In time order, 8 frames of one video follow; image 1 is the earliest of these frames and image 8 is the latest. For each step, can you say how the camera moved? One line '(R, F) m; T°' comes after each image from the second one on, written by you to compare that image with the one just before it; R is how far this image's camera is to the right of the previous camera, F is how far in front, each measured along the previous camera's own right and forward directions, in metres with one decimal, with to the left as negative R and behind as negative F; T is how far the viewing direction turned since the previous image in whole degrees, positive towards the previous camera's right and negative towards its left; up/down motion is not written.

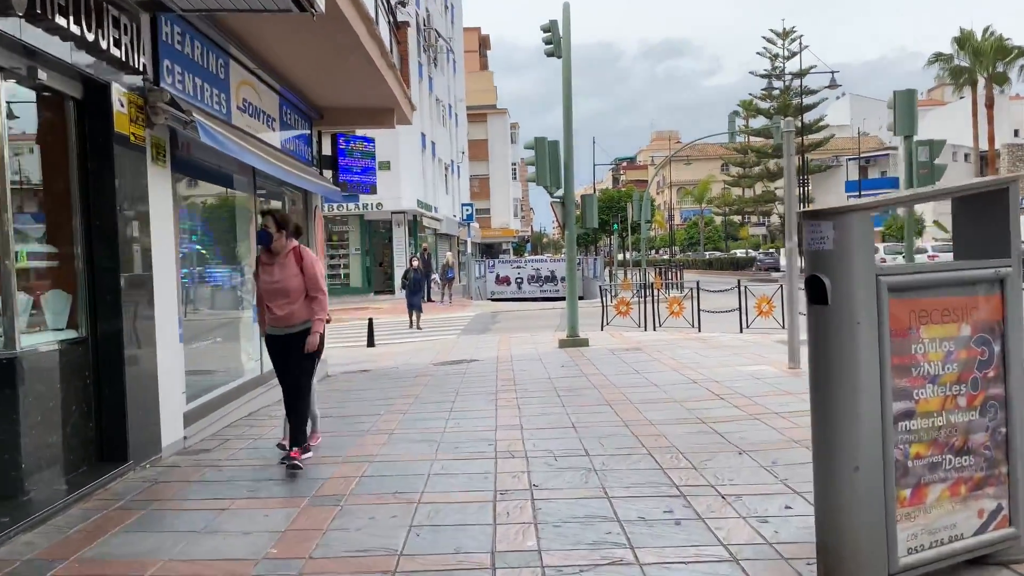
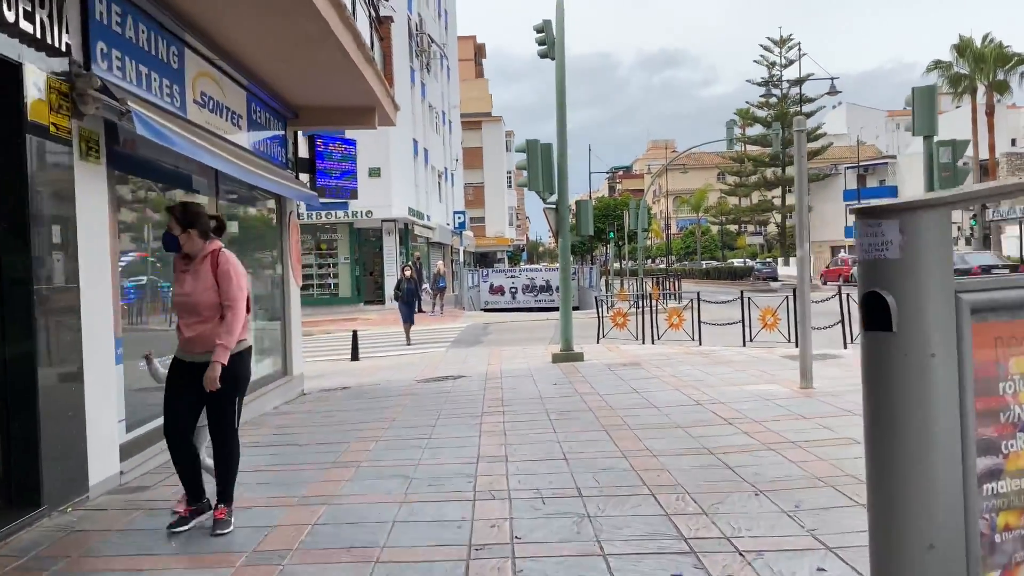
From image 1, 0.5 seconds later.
(+0.1, +0.7) m; 0°
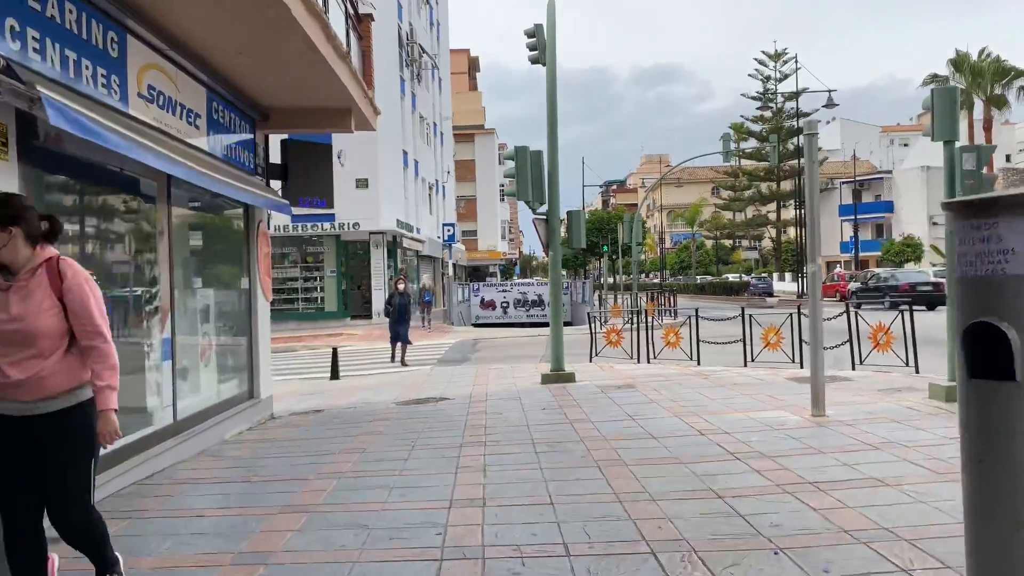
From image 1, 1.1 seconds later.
(+0.1, +0.7) m; 0°
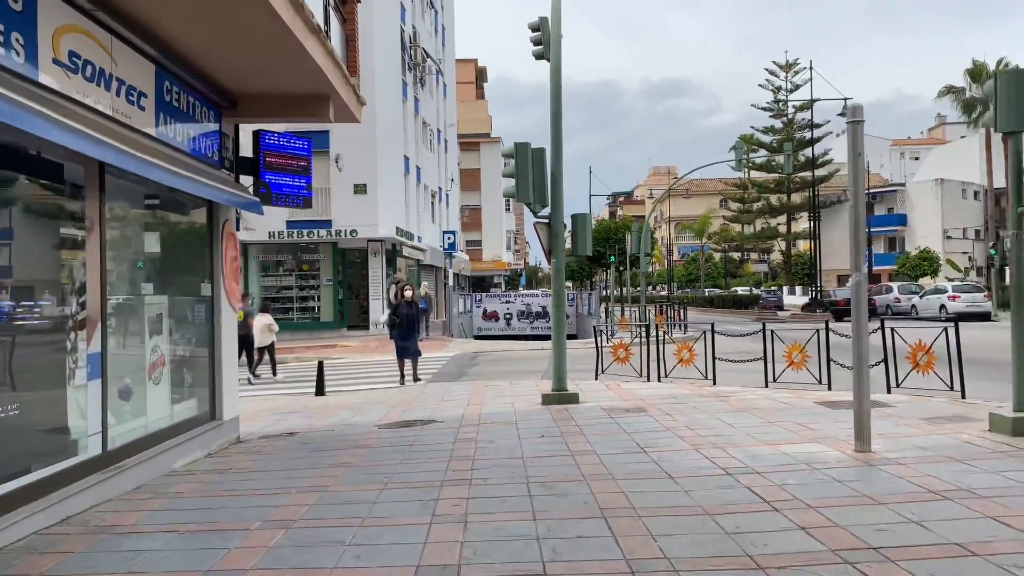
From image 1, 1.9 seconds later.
(+0.1, +1.1) m; 0°
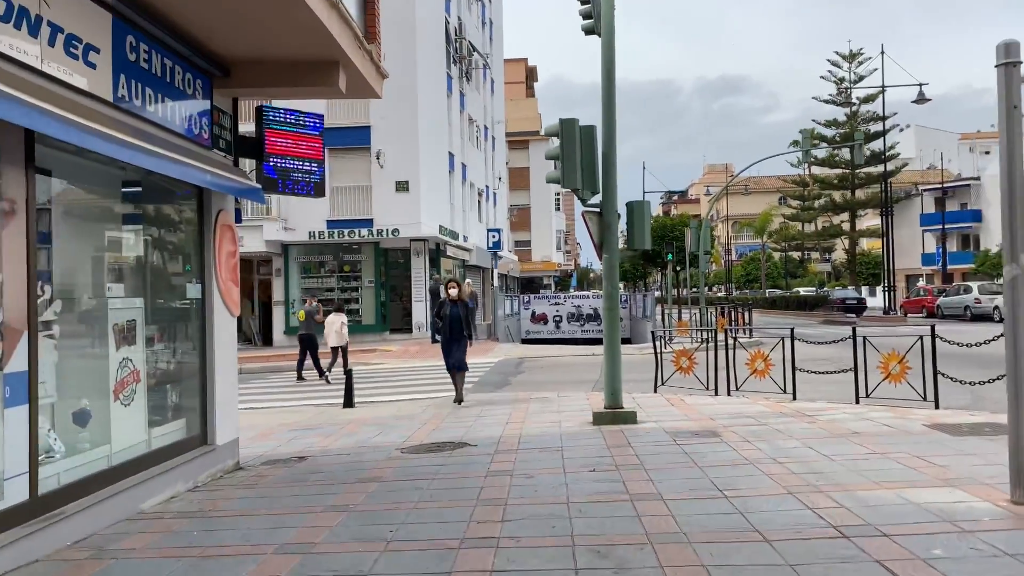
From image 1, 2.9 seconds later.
(+0.1, +1.5) m; -4°
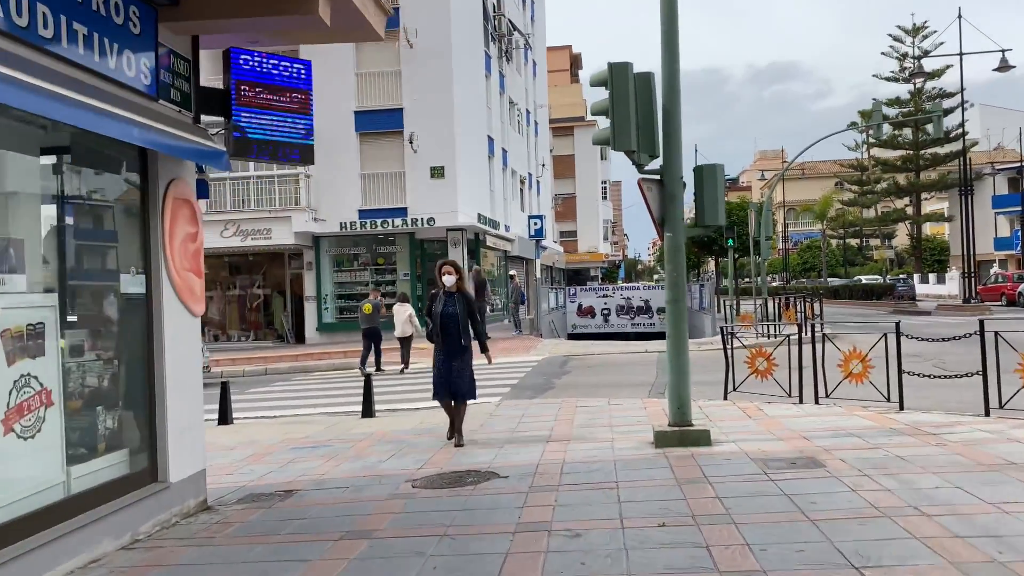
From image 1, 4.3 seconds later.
(+0.1, +1.8) m; -3°
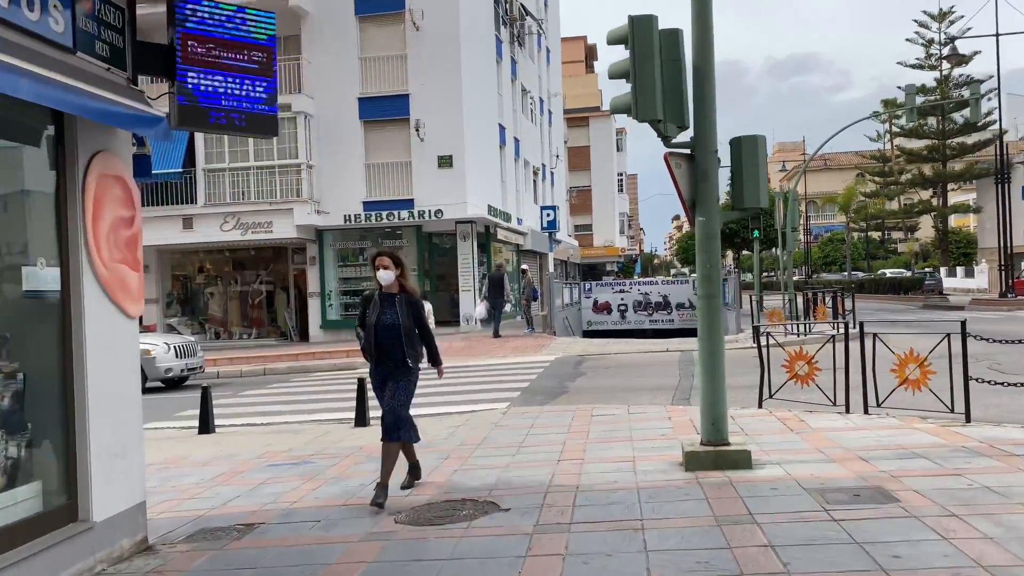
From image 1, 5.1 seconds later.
(+0.1, +1.1) m; -1°
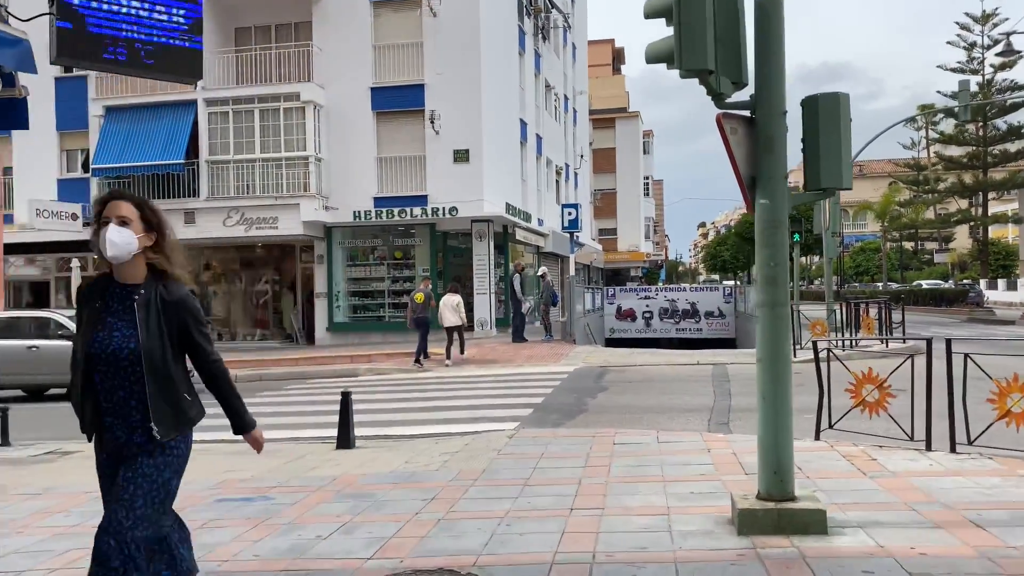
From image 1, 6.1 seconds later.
(+0.1, +1.5) m; -2°
